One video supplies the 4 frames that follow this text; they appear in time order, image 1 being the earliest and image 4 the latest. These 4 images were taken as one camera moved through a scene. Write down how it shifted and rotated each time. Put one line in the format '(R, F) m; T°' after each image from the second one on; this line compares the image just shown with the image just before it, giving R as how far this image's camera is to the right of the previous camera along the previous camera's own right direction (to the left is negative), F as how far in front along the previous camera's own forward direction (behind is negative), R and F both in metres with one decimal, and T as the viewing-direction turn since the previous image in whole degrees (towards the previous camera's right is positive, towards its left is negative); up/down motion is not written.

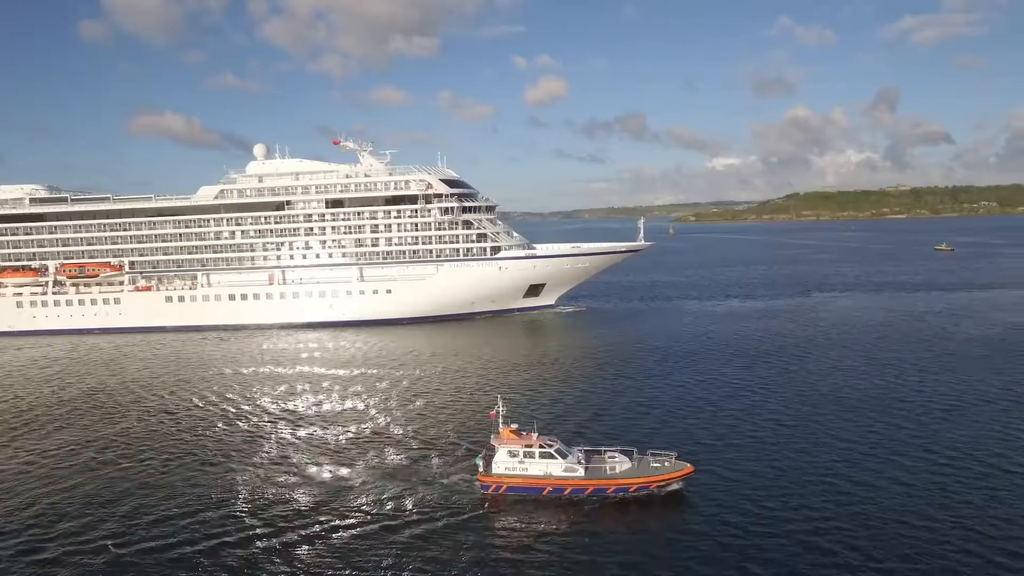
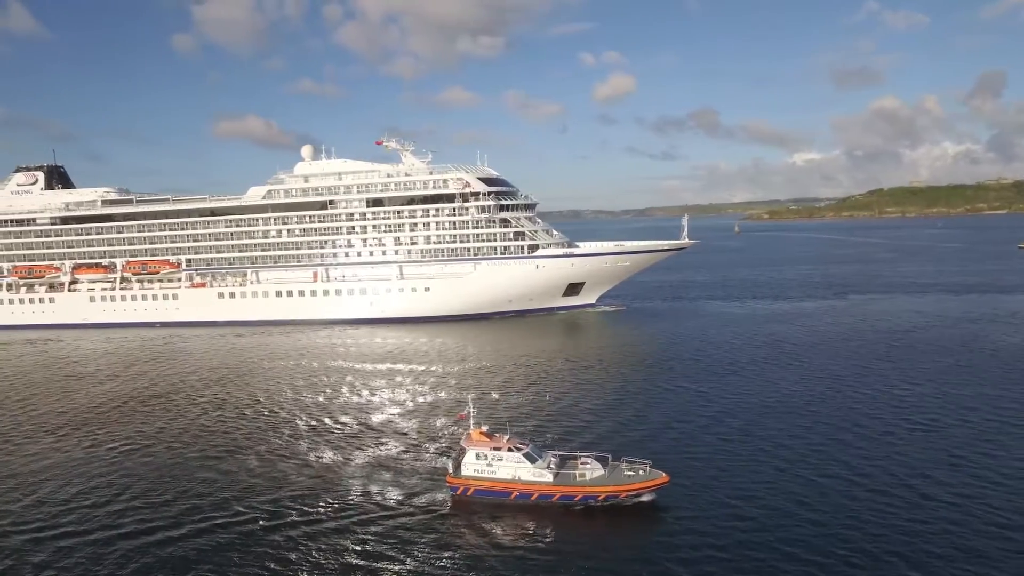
(+3.5, +0.7) m; -6°
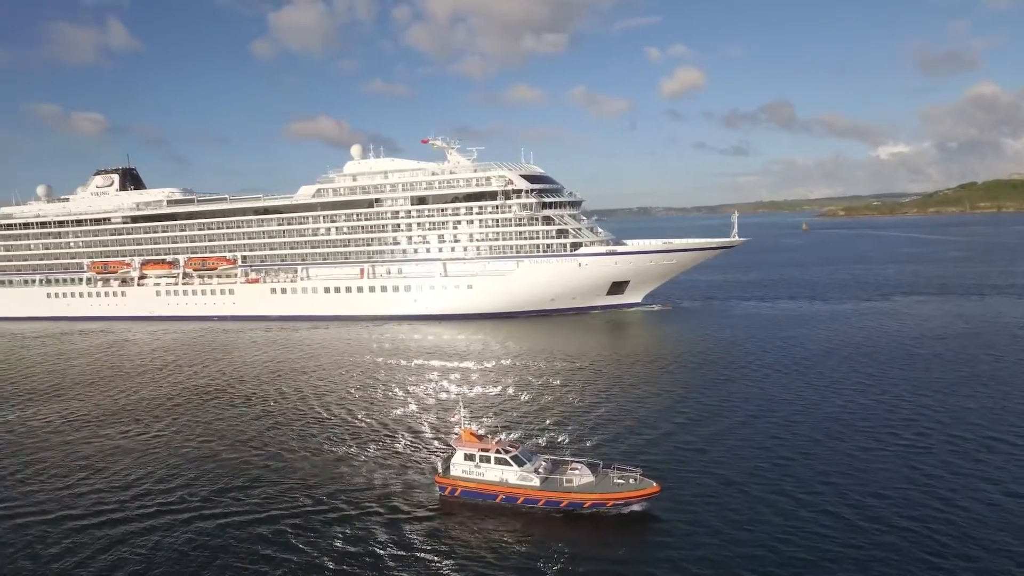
(+2.7, +0.6) m; -6°
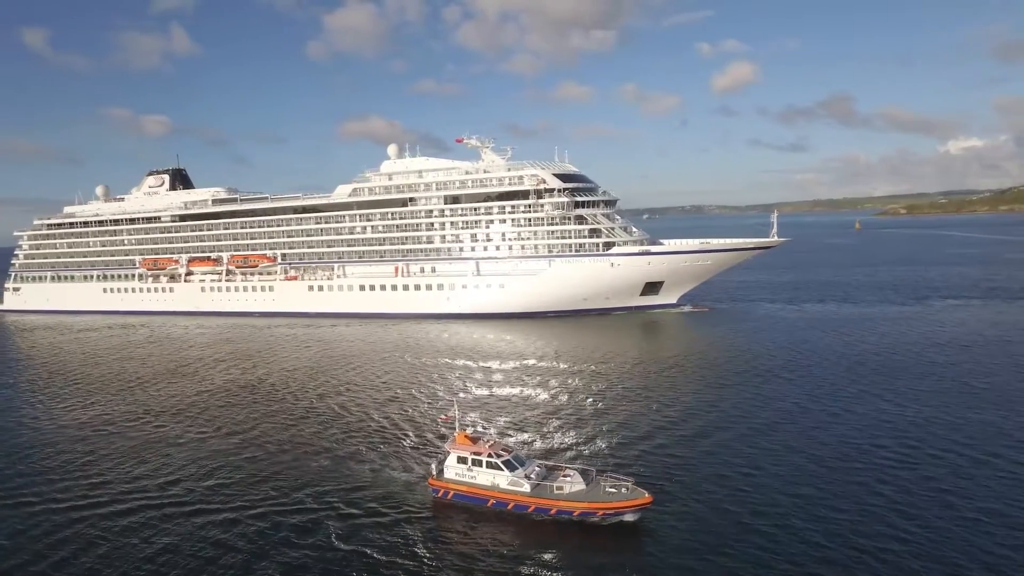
(+1.9, +0.4) m; -4°
